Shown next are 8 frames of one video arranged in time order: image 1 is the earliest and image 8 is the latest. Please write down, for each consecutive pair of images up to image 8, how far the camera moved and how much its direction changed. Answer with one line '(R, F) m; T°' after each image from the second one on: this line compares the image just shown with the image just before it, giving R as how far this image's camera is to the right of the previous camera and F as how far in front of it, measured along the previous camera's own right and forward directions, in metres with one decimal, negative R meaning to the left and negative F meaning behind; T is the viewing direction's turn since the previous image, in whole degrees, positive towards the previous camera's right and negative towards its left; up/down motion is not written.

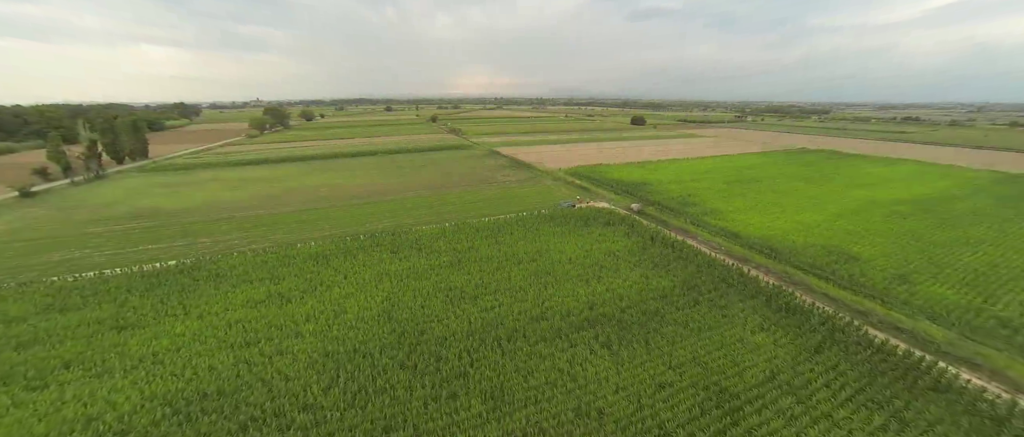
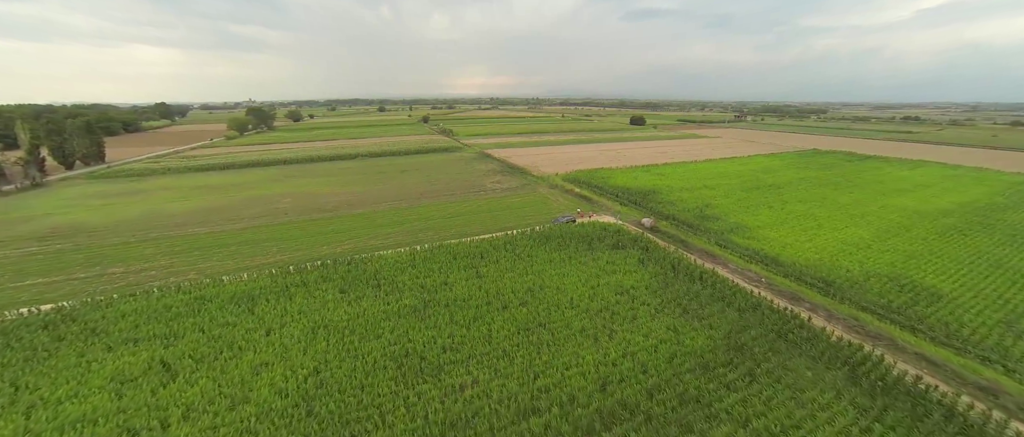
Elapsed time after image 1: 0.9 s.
(+0.7, +5.4) m; 0°
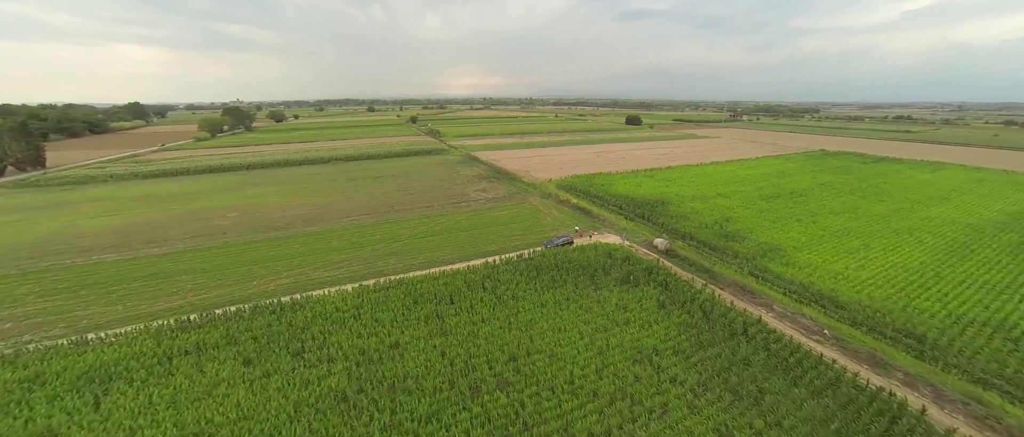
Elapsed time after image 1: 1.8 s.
(+0.7, +5.4) m; +1°
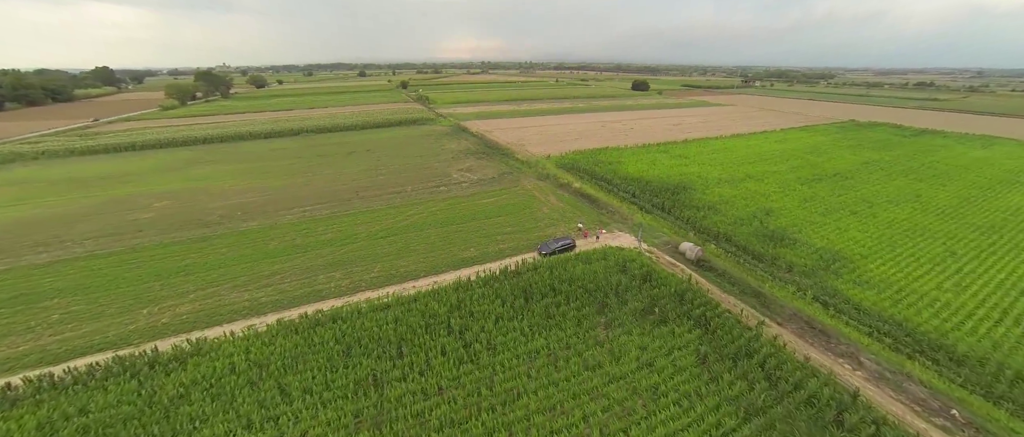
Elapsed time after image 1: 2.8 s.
(+0.8, +5.6) m; 0°
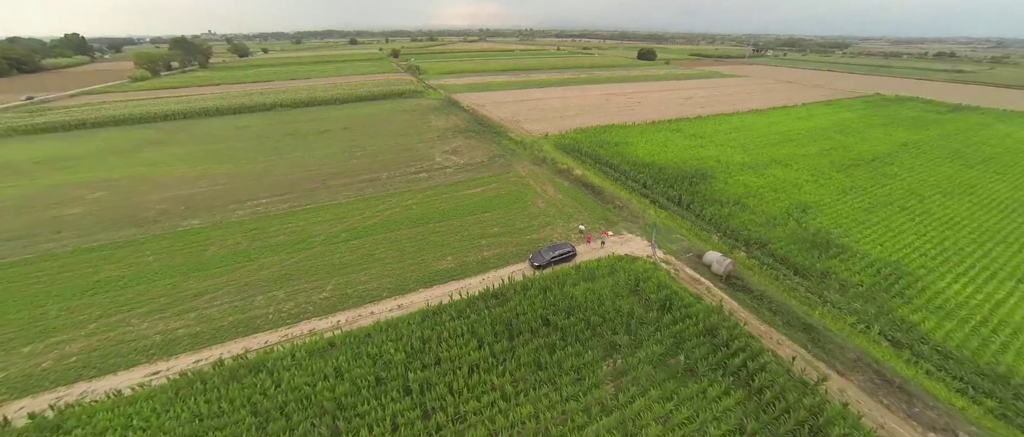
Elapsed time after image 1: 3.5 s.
(+0.6, +3.6) m; 0°
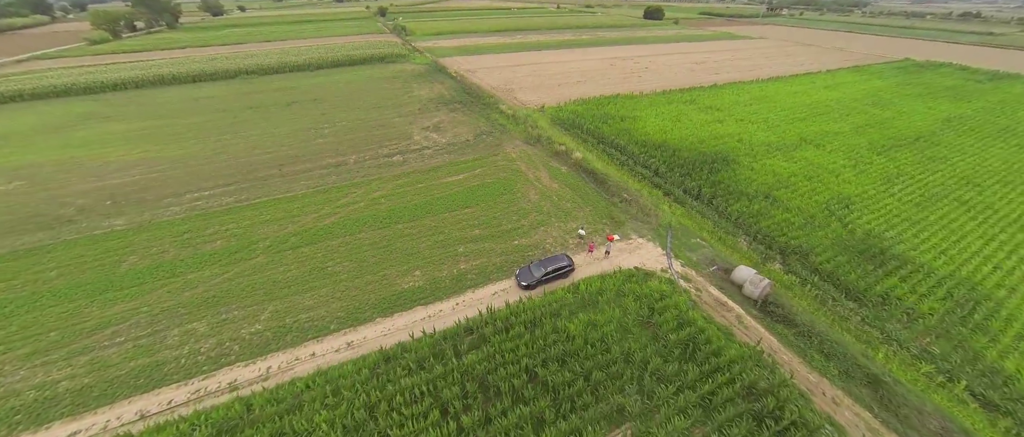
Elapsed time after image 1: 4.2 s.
(+0.6, +3.2) m; 0°
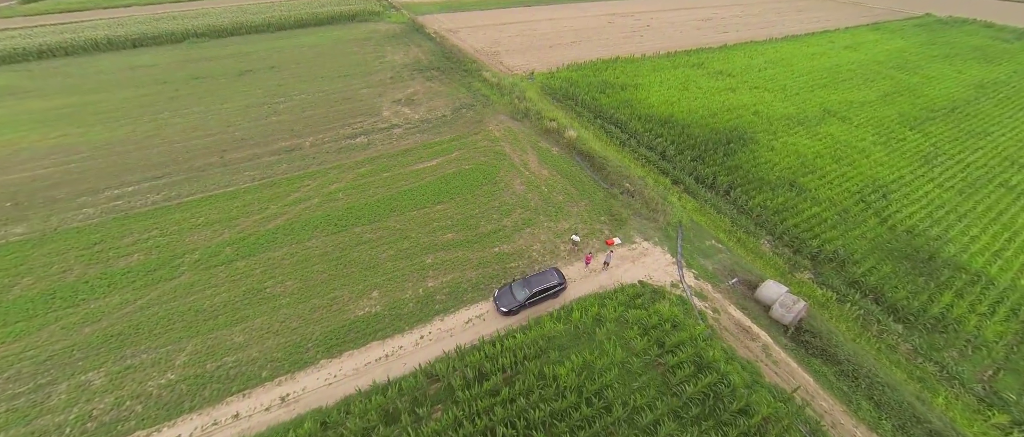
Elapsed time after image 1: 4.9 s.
(+0.5, +2.5) m; +1°
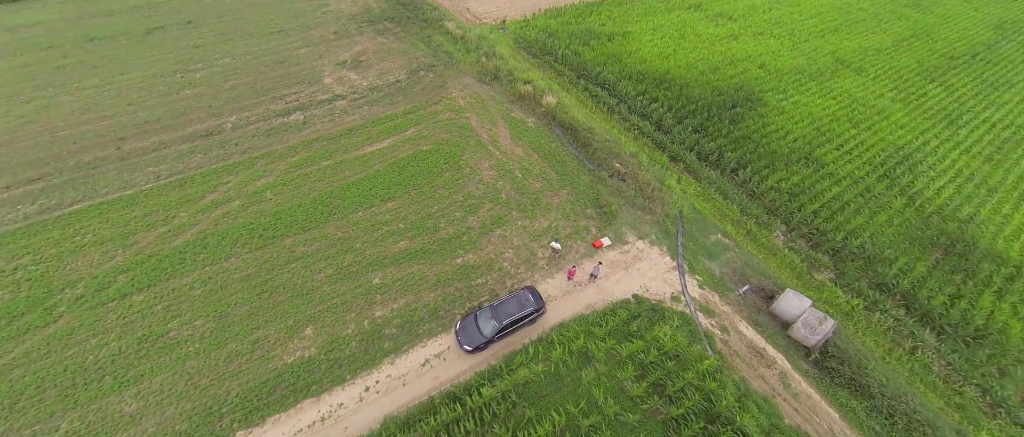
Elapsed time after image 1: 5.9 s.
(+0.6, +2.3) m; +2°
